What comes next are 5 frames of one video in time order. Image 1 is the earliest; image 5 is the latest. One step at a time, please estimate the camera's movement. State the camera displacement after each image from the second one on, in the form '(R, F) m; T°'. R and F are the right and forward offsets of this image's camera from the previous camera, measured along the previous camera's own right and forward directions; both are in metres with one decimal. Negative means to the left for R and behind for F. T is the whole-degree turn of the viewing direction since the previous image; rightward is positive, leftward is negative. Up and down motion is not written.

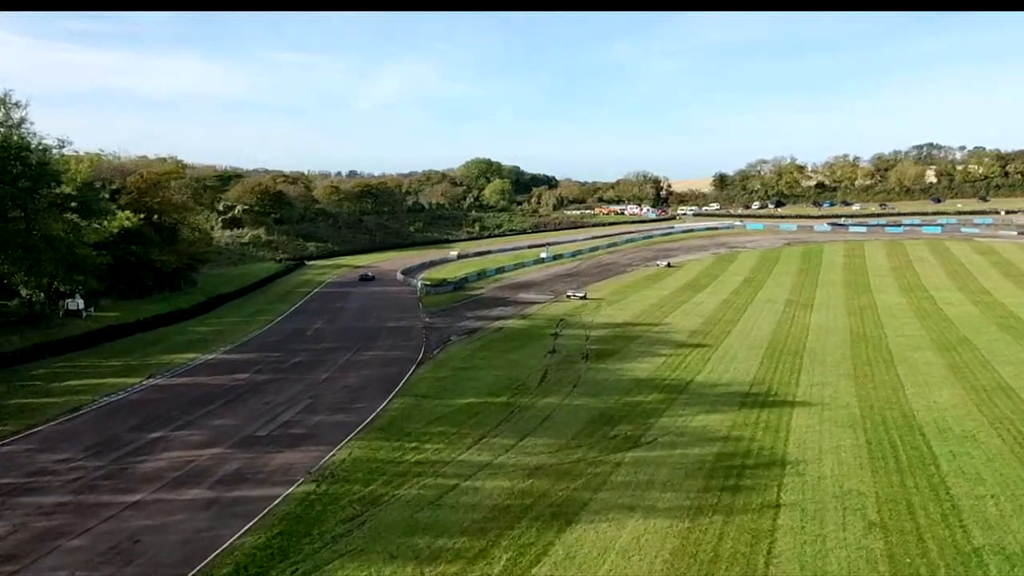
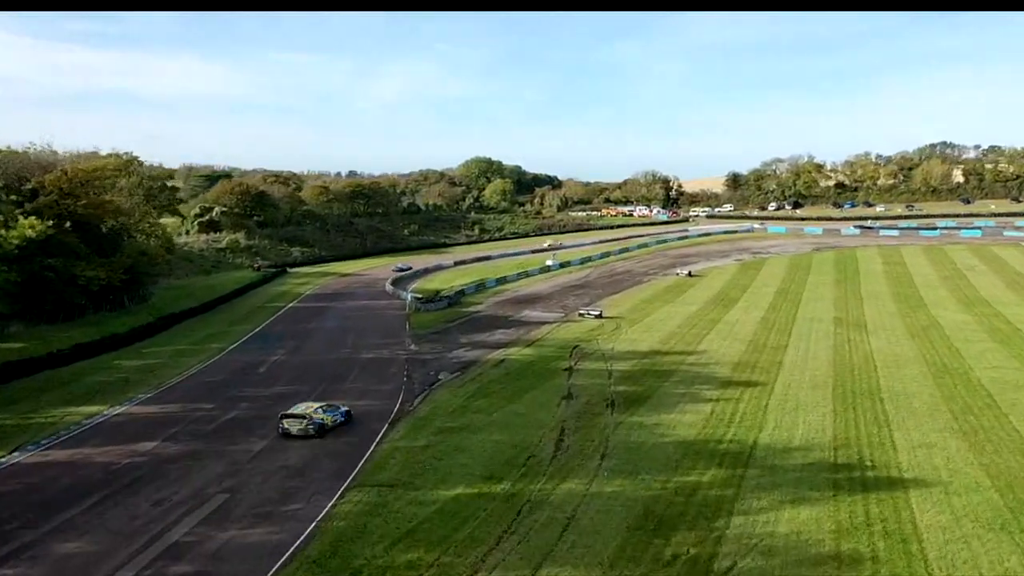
(-0.1, +6.7) m; 0°
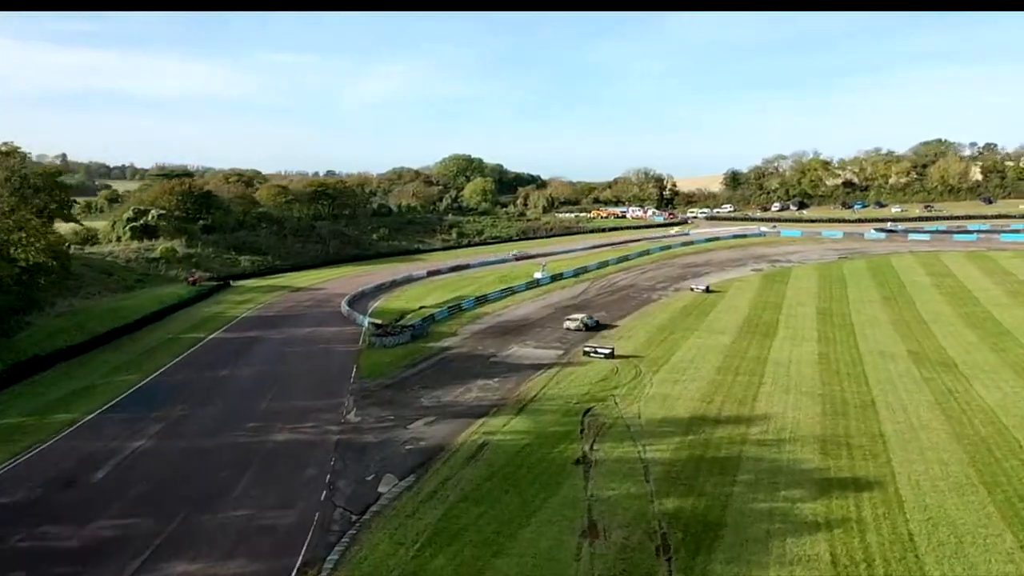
(0.0, +9.7) m; +1°
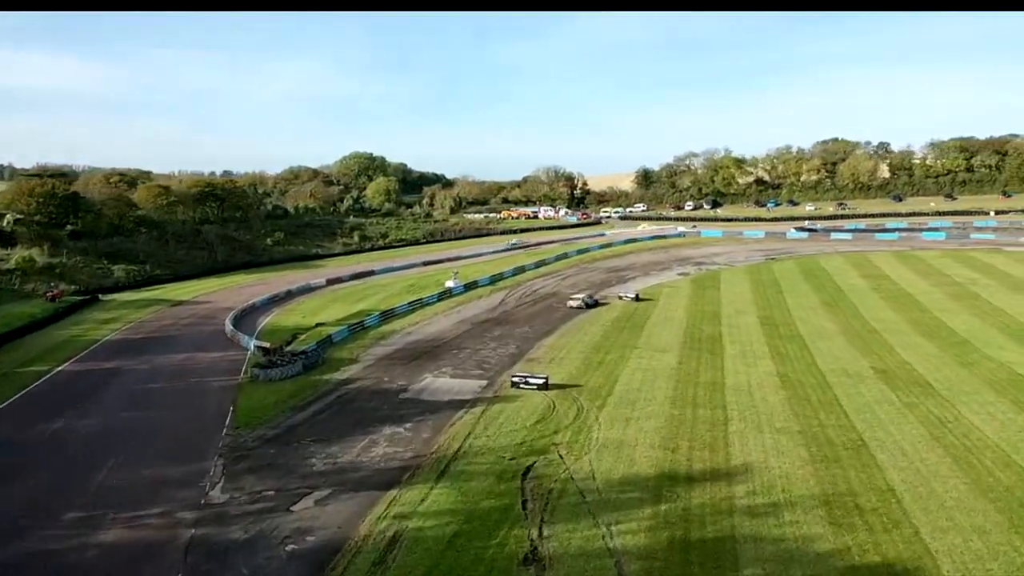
(-0.2, +5.0) m; +6°
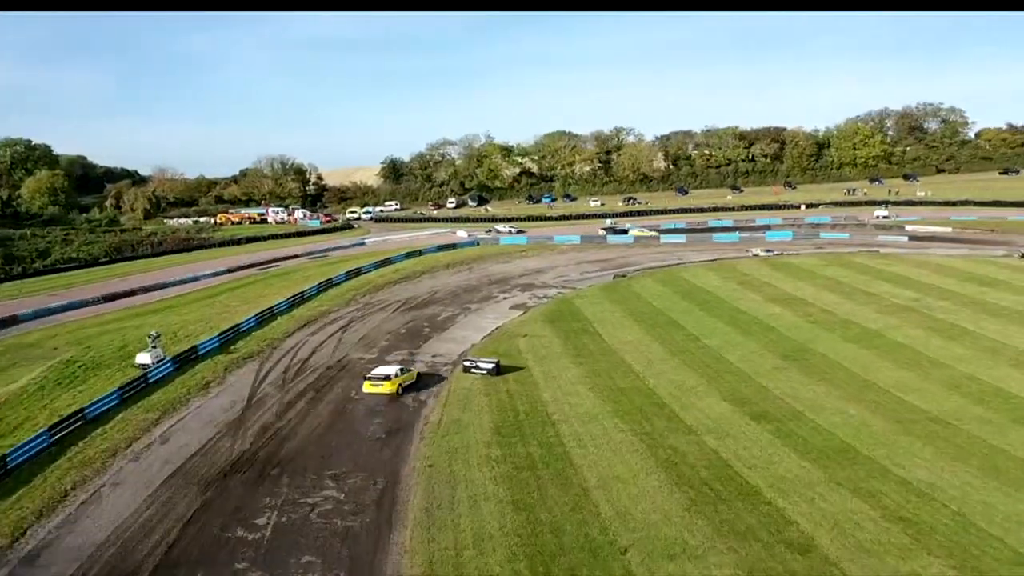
(-1.1, +19.6) m; +18°
